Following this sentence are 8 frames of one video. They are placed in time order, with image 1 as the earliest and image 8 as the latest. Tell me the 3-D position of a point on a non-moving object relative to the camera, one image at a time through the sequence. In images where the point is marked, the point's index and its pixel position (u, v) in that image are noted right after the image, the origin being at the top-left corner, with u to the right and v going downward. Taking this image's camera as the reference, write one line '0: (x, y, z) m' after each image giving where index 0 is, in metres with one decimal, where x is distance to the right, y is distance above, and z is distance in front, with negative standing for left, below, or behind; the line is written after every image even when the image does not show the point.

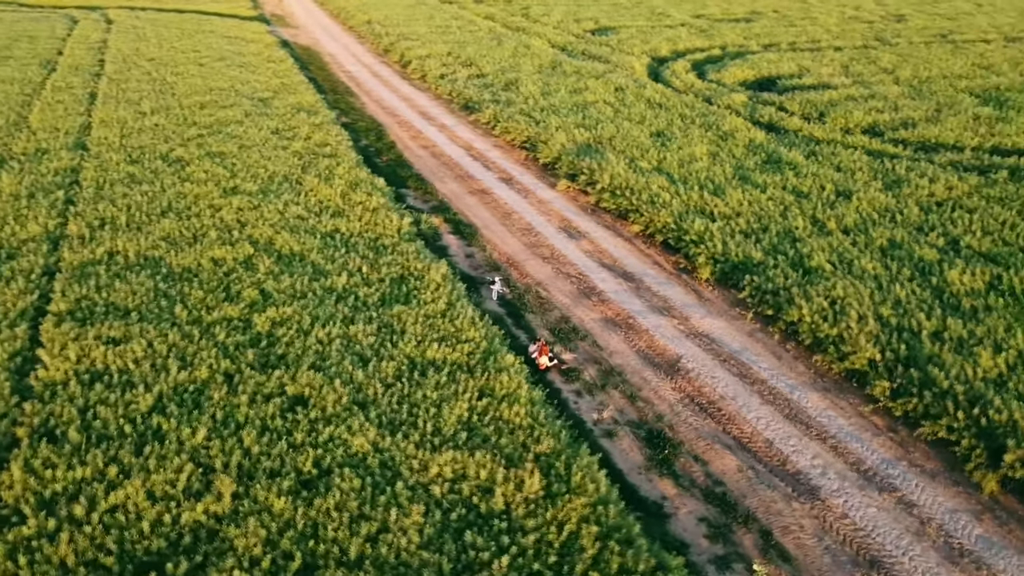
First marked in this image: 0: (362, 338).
0: (-2.8, -1.0, +14.7) m
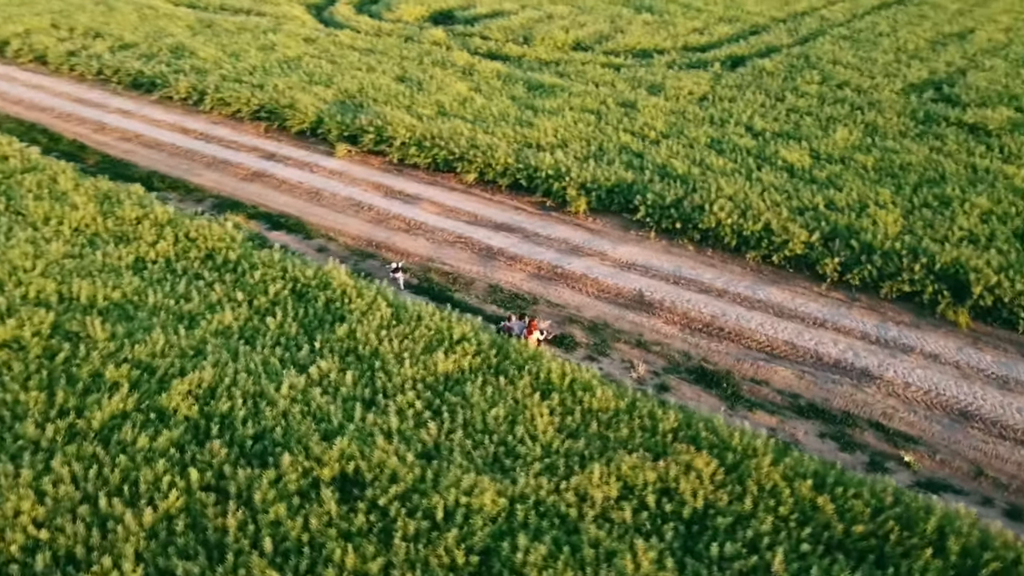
0: (-2.4, -1.3, +11.0) m
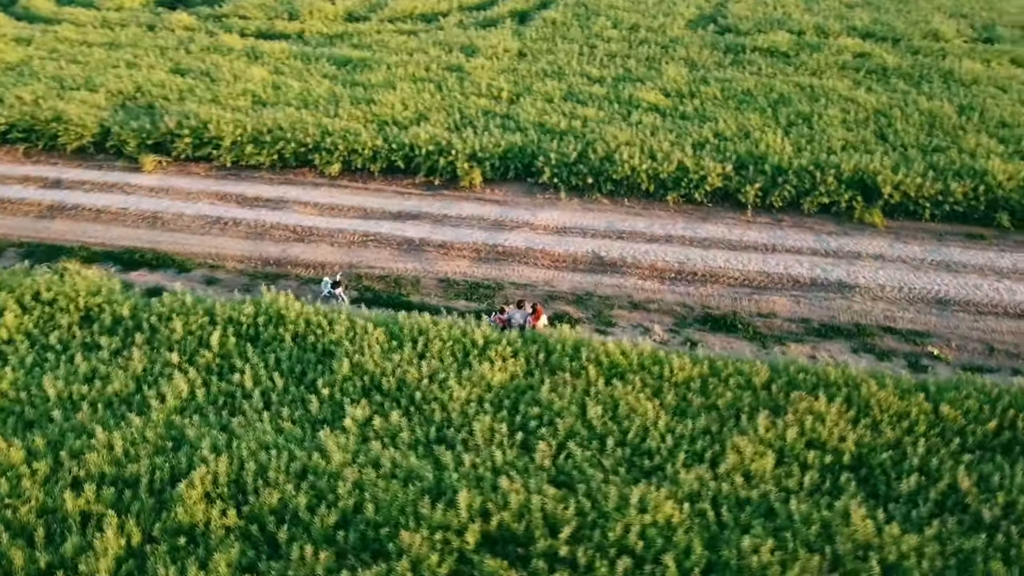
0: (-1.3, -1.5, +8.9) m
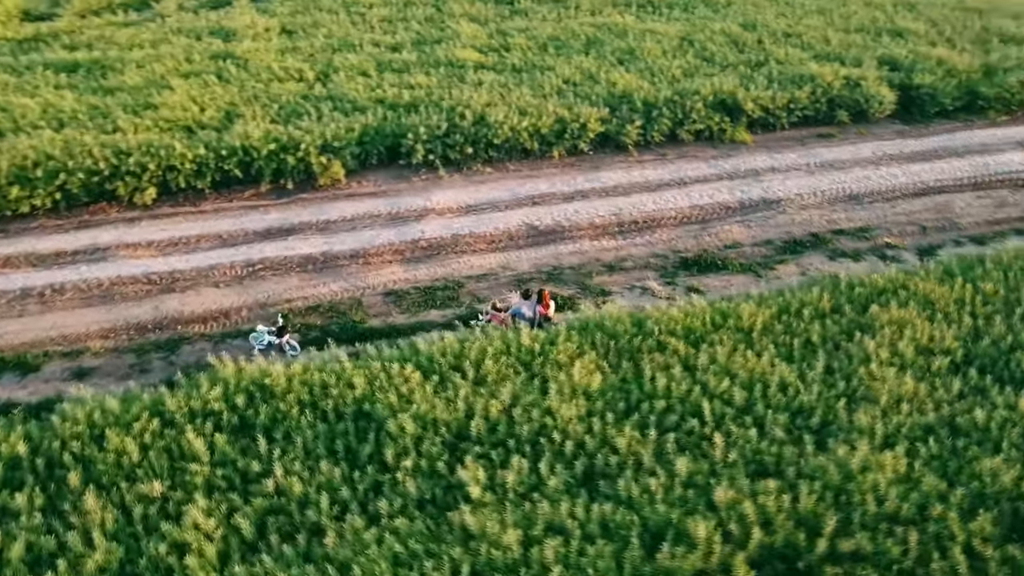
0: (+0.1, -1.6, +6.9) m
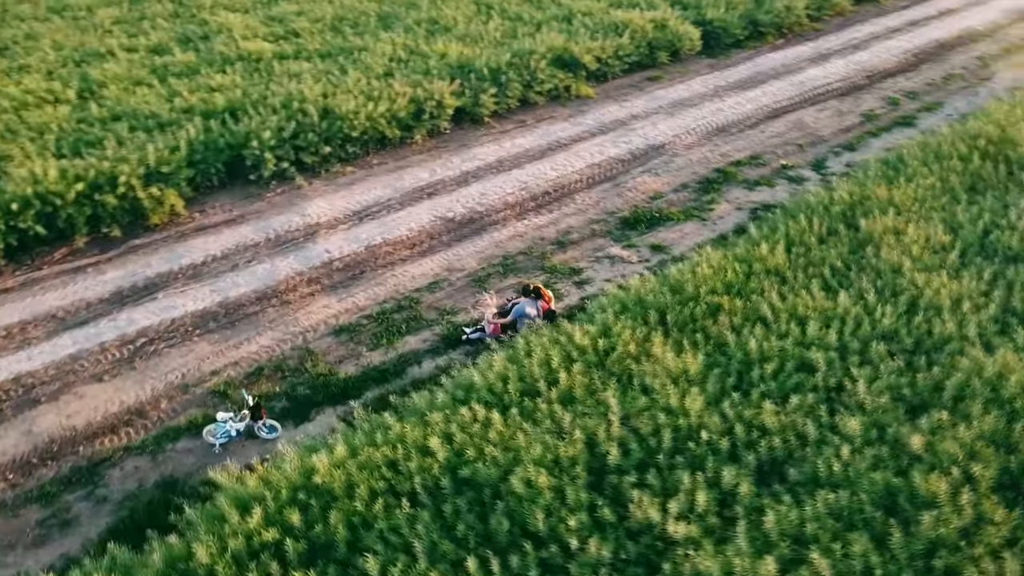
0: (+1.4, -1.5, +5.7) m
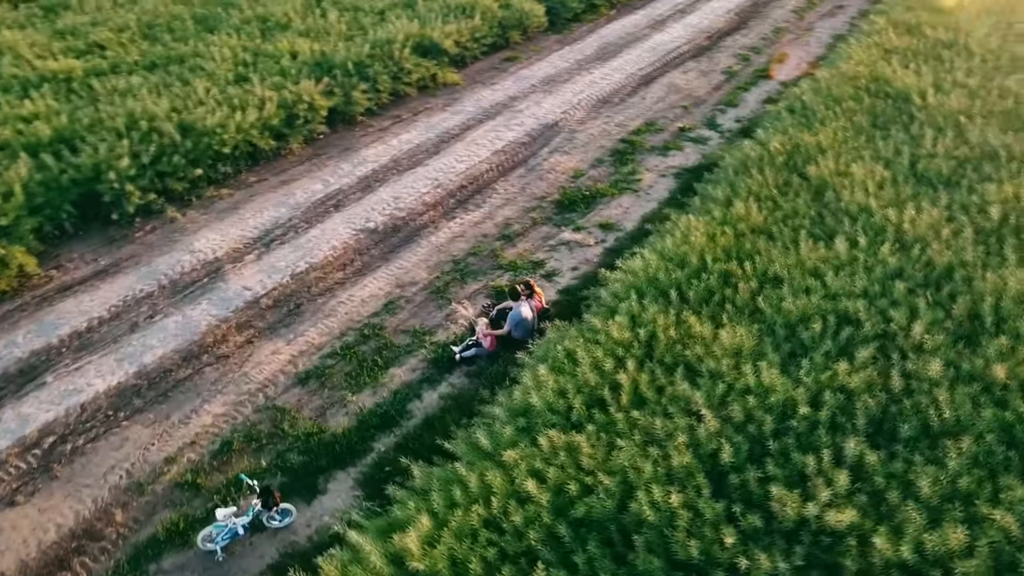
0: (+2.1, -1.2, +5.2) m
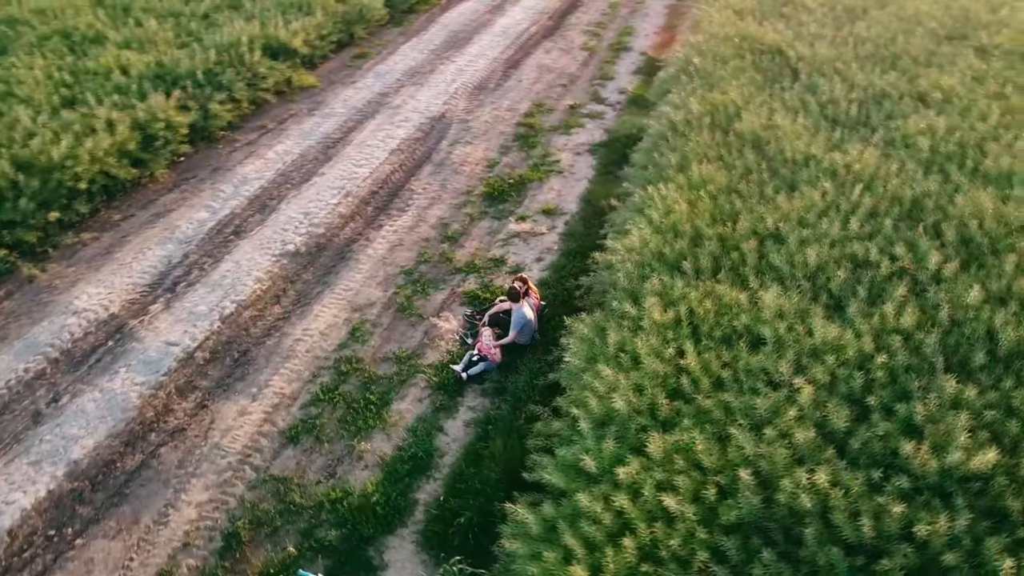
0: (+2.7, -0.8, +5.0) m
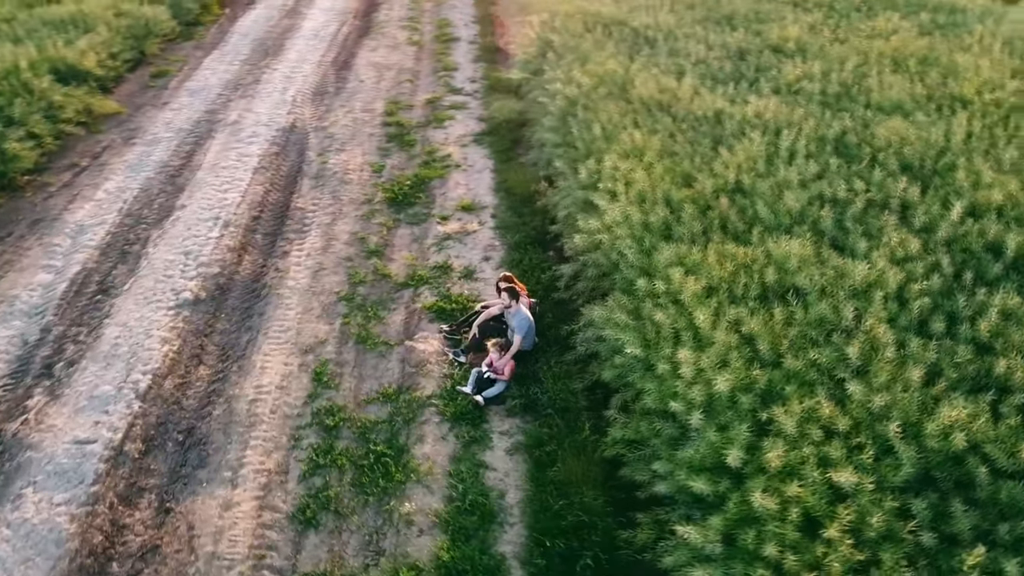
0: (+3.1, -0.2, +5.0) m
